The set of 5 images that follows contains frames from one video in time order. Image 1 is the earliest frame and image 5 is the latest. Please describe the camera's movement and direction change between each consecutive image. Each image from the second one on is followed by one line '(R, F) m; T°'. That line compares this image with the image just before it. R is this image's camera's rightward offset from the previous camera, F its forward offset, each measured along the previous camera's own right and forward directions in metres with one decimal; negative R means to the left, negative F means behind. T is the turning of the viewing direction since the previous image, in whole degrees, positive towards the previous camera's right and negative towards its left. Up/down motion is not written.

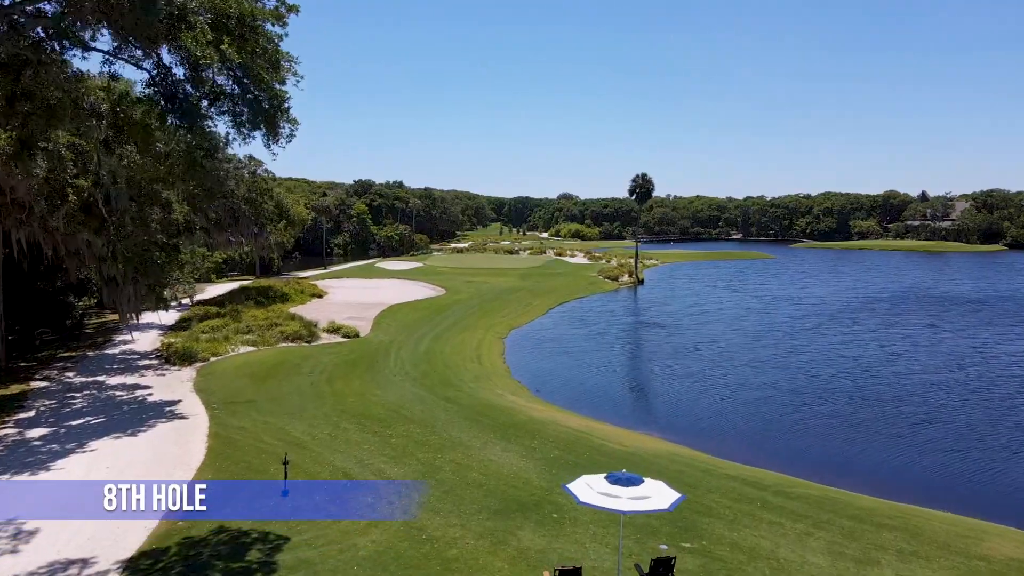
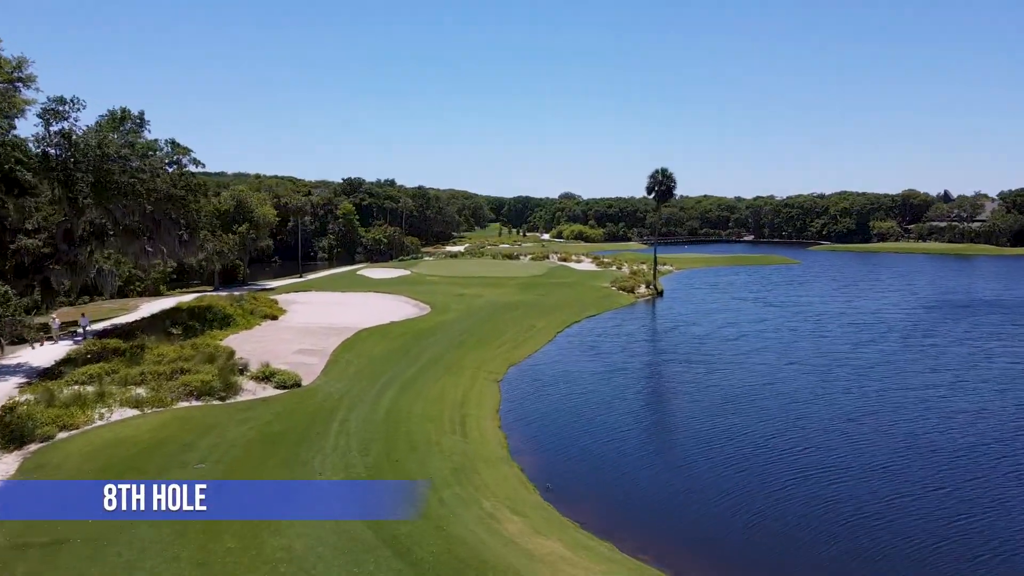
(0.0, +9.0) m; 0°
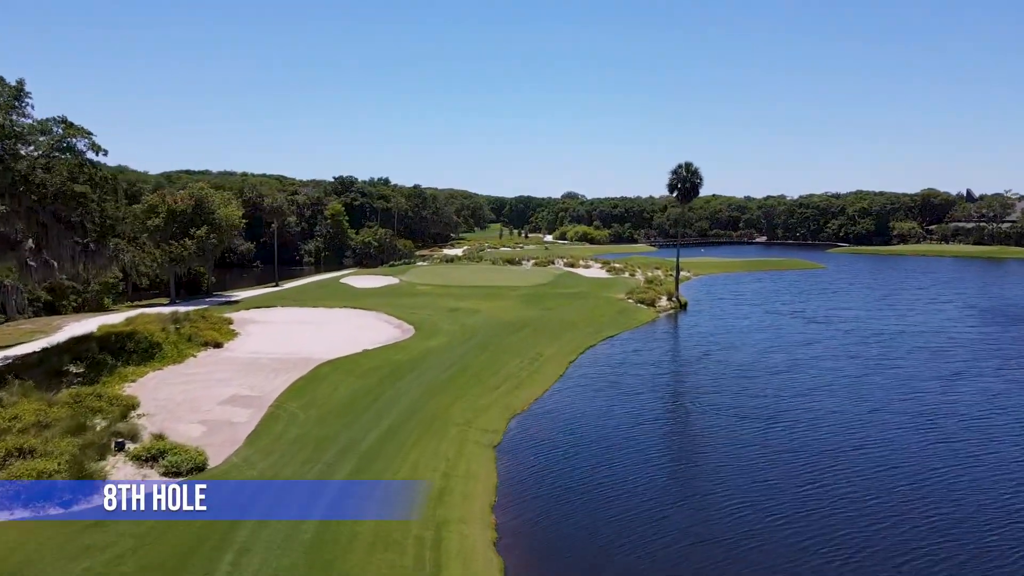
(0.0, +7.7) m; 0°
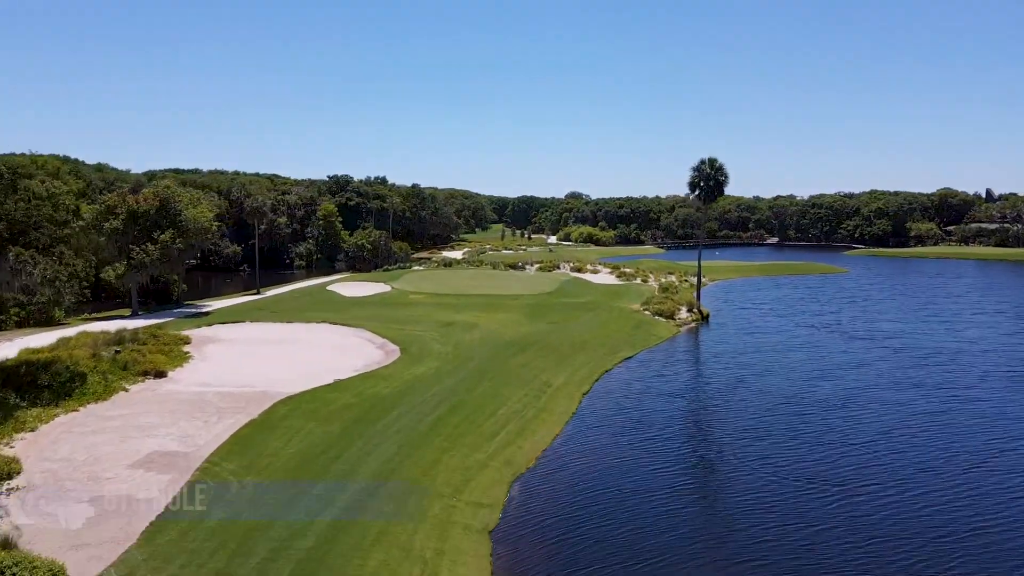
(0.0, +5.3) m; 0°
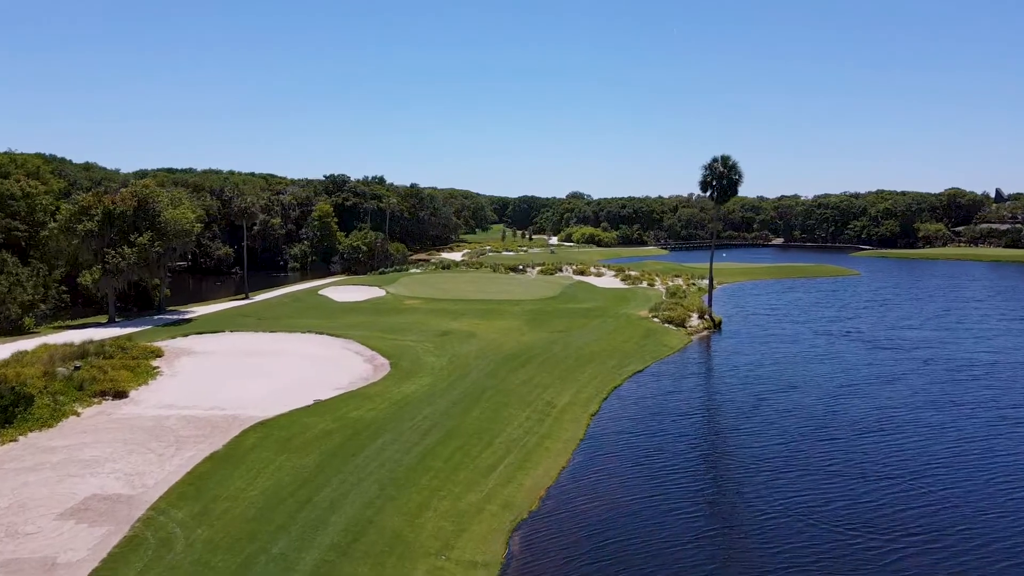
(0.0, +2.7) m; 0°
